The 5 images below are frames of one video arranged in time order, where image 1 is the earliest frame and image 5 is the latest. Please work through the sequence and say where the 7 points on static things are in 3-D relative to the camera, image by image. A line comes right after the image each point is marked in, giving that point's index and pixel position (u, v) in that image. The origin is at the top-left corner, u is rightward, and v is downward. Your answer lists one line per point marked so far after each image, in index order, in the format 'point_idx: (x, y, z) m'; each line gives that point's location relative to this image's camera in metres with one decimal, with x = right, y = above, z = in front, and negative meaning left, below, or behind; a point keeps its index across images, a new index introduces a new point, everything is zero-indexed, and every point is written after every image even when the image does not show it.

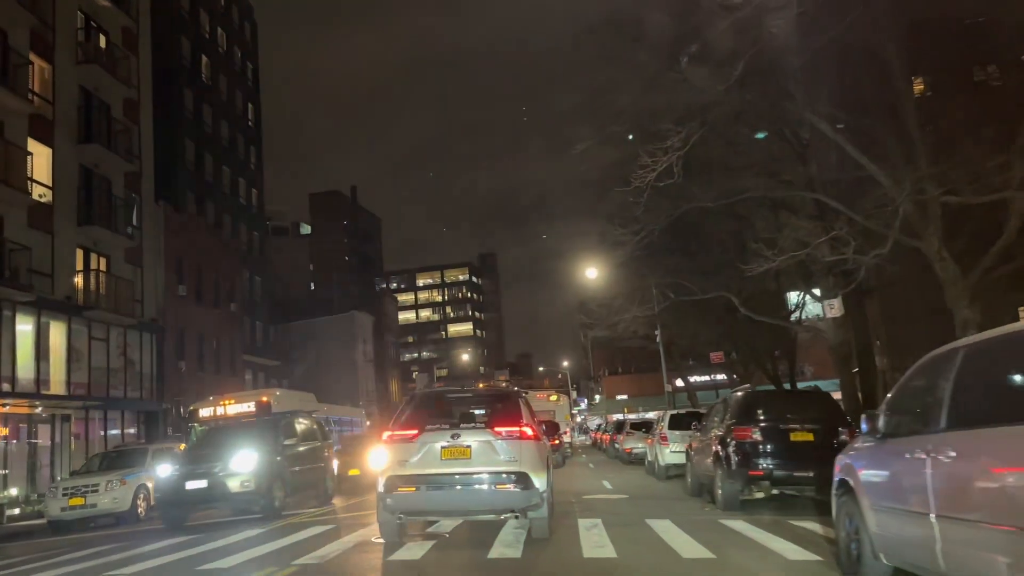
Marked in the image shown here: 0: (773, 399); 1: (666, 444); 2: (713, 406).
0: (+3.5, -1.5, +10.9) m
1: (+3.3, -3.4, +17.9) m
2: (+3.2, -1.8, +12.9) m
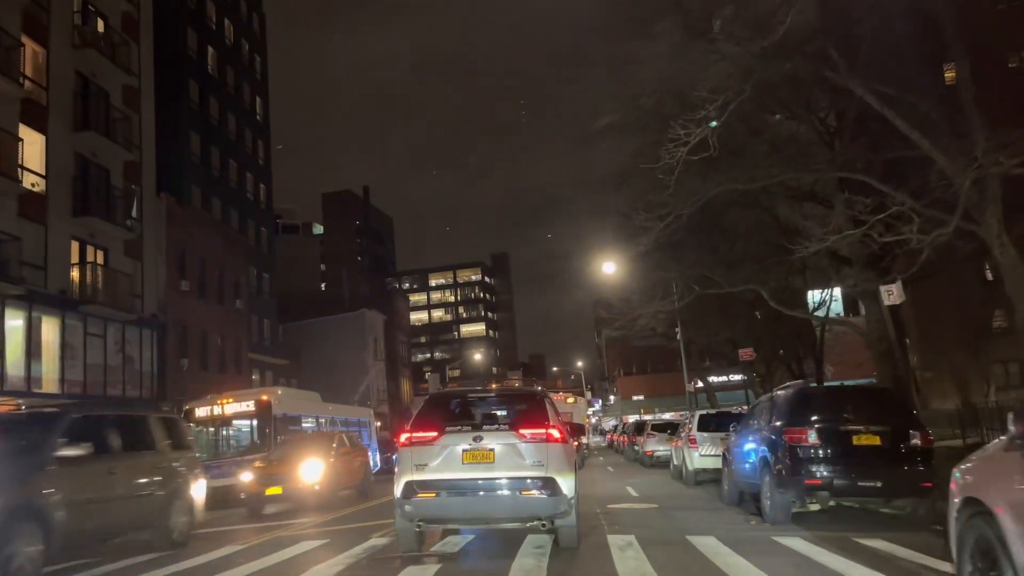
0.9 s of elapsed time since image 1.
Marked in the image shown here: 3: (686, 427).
0: (+3.7, -1.3, +9.5) m
1: (+3.6, -3.2, +16.5) m
2: (+3.4, -1.6, +11.5) m
3: (+3.9, -3.1, +18.3) m
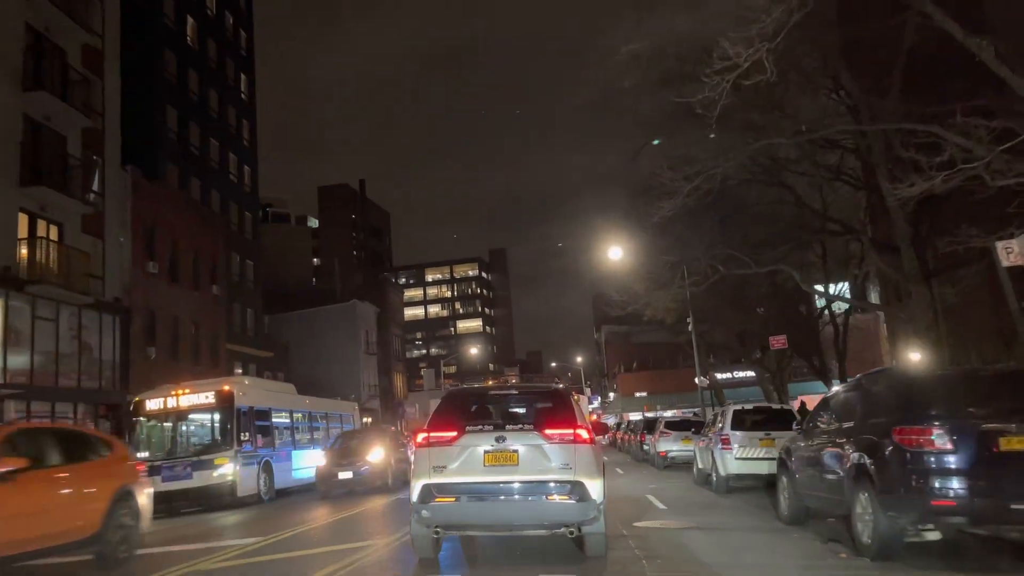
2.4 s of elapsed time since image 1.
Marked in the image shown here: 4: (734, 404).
0: (+3.7, -0.8, +6.9) m
1: (+3.6, -2.7, +13.9) m
2: (+3.4, -1.2, +8.9) m
3: (+3.8, -2.6, +15.7) m
4: (+3.9, -2.0, +14.5) m
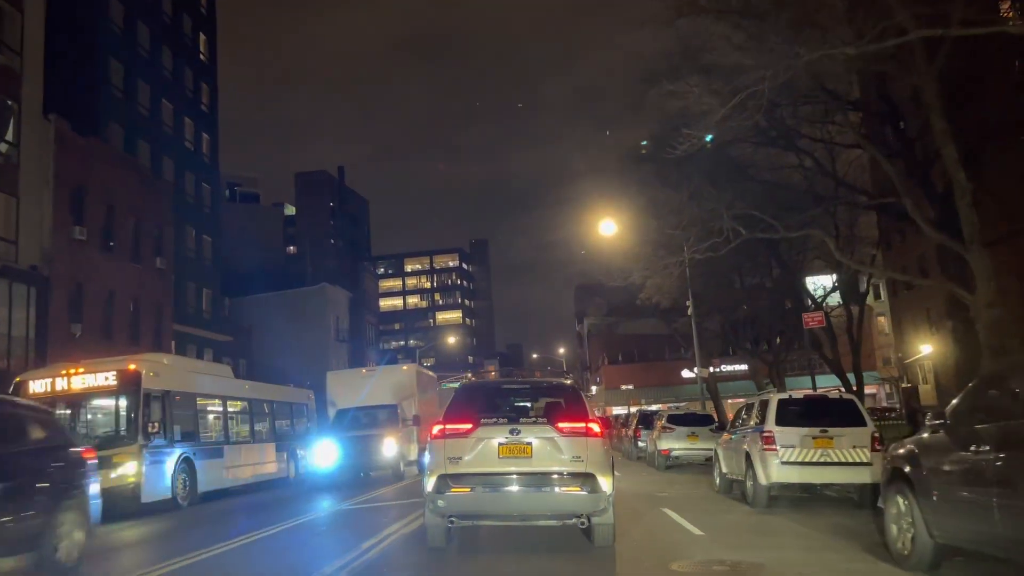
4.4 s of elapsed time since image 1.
0: (+3.6, -0.2, +3.5) m
1: (+3.3, -2.1, +10.6) m
2: (+3.3, -0.6, +5.6) m
3: (+3.5, -2.0, +12.4) m
4: (+3.6, -1.4, +11.2) m
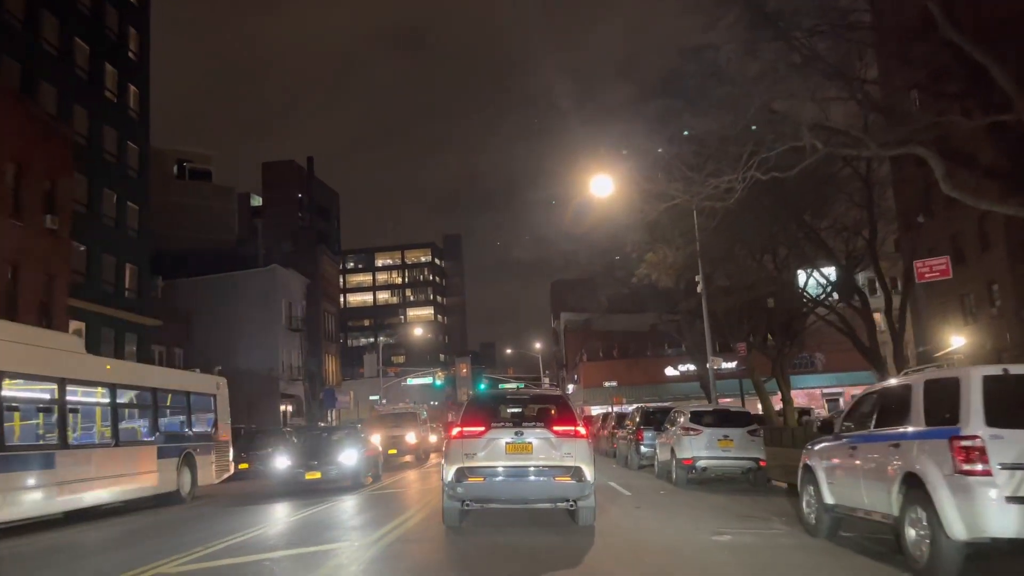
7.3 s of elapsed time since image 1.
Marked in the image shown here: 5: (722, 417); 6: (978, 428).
0: (+3.6, +0.6, -1.6) m
1: (+3.1, -1.2, +5.5) m
2: (+3.2, +0.3, +0.4) m
3: (+3.2, -1.1, +7.3) m
4: (+3.3, -0.5, +6.1) m
5: (+3.8, -2.4, +14.6) m
6: (+3.1, -0.9, +5.5) m
